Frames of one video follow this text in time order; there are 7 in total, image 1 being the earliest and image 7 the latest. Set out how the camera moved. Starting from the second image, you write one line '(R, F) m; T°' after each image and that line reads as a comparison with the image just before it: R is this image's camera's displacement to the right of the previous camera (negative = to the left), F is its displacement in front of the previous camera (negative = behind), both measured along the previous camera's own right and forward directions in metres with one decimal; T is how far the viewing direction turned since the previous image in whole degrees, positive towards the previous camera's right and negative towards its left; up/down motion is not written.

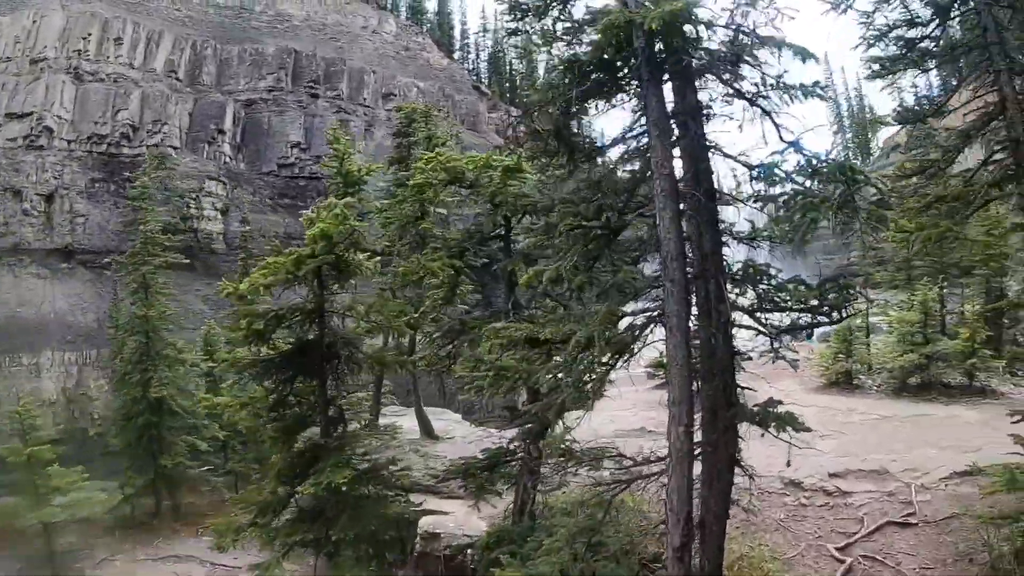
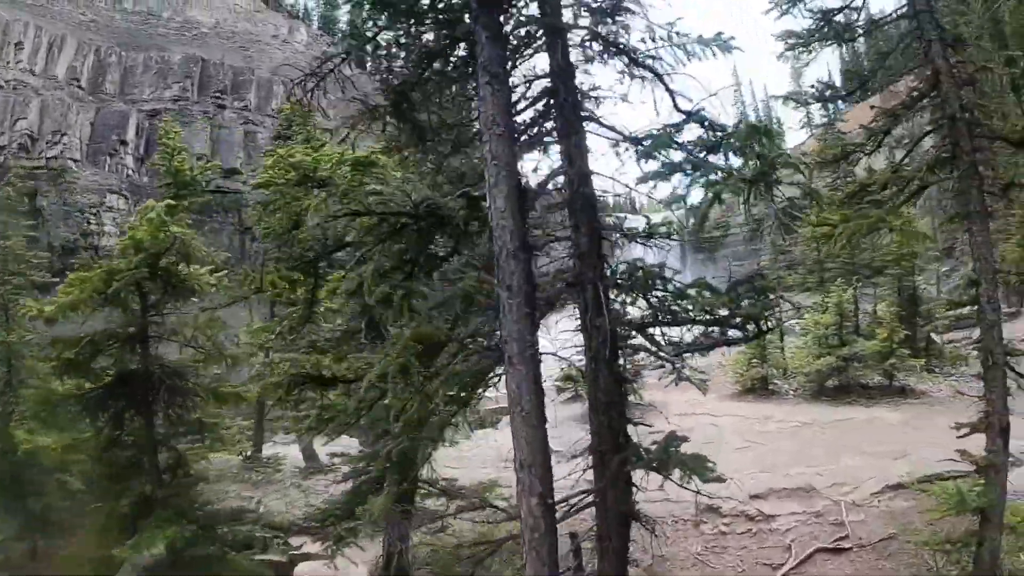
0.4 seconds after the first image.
(+0.6, +0.9) m; +7°
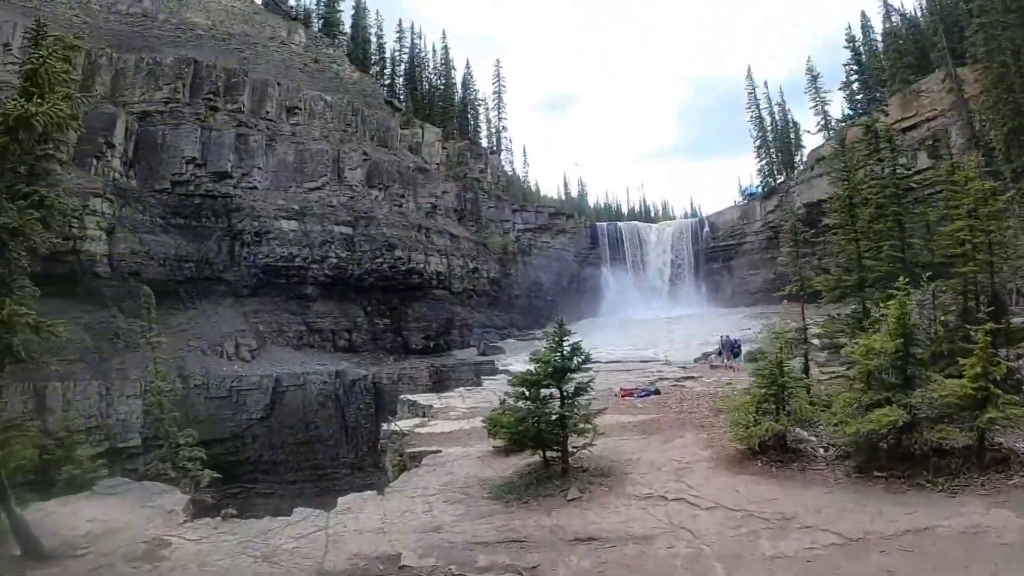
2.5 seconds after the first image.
(+1.8, +3.6) m; -4°
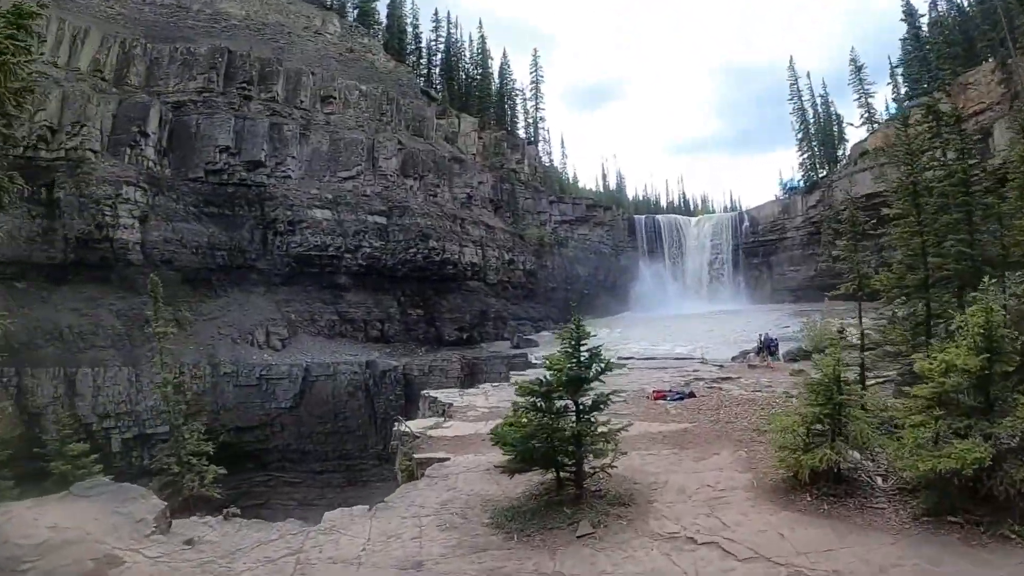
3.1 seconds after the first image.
(+0.2, +0.7) m; -4°
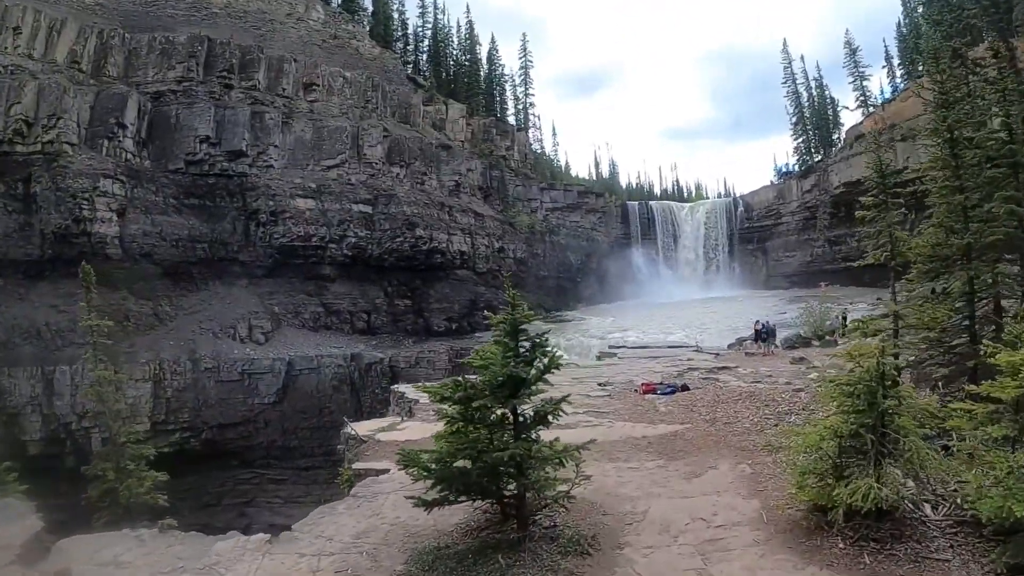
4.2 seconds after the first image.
(+0.3, +0.7) m; 0°
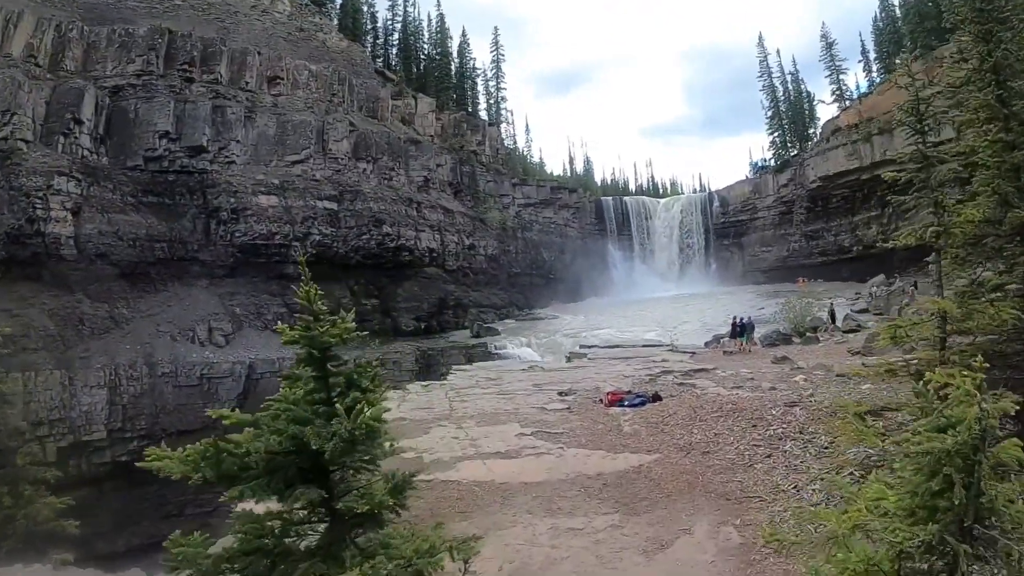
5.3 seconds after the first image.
(+0.3, +0.8) m; +2°
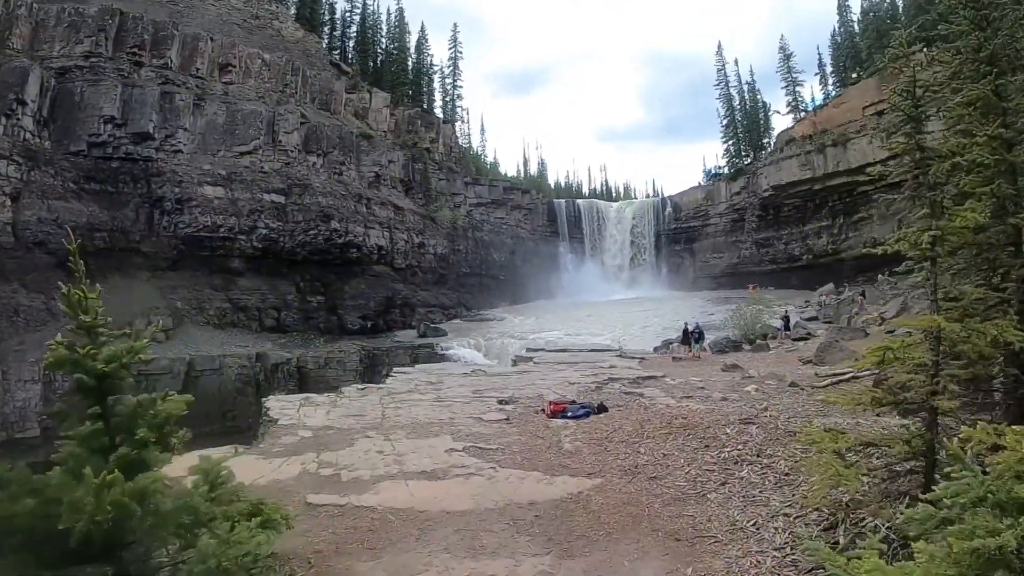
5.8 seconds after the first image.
(+0.1, +0.3) m; +5°
